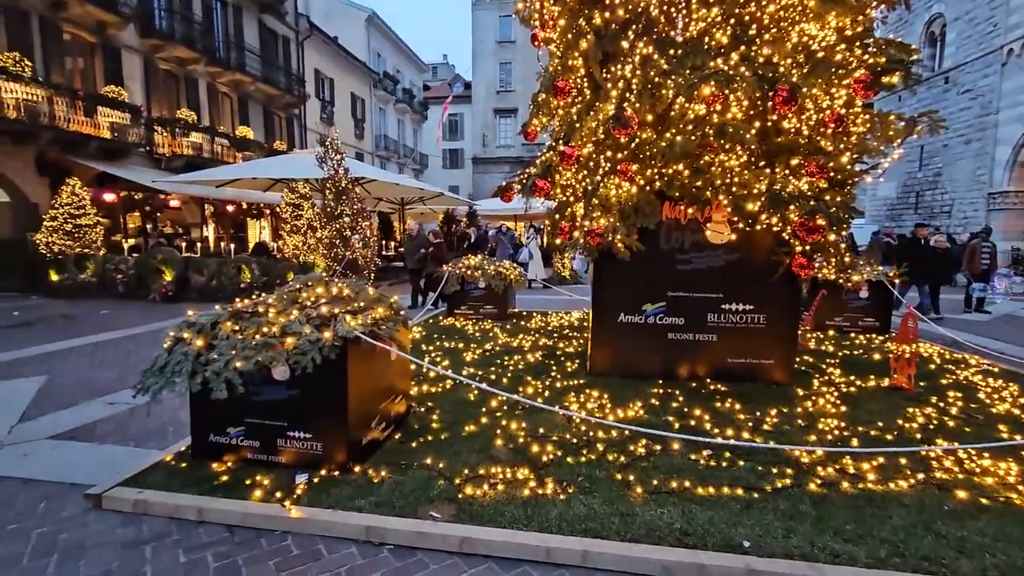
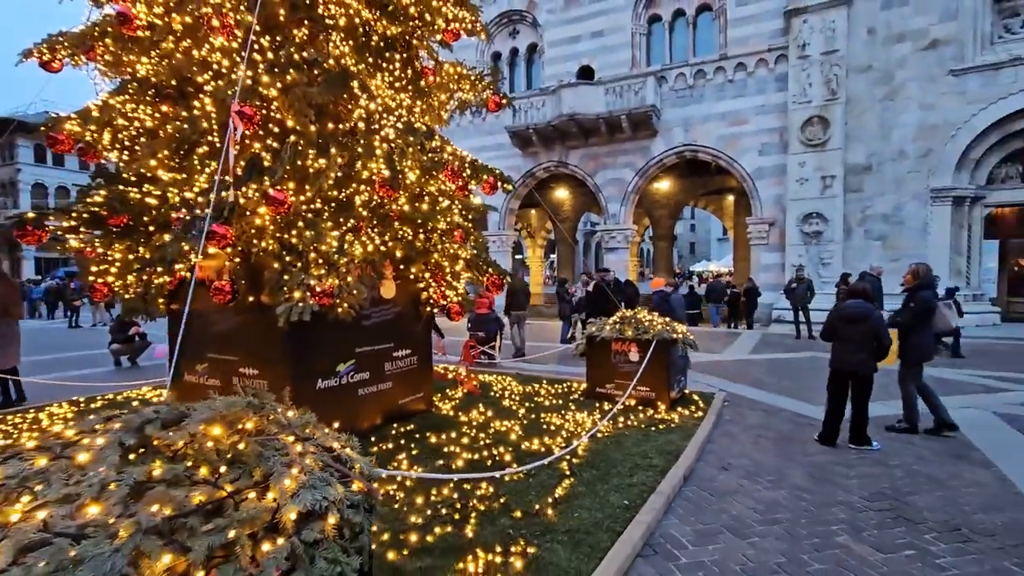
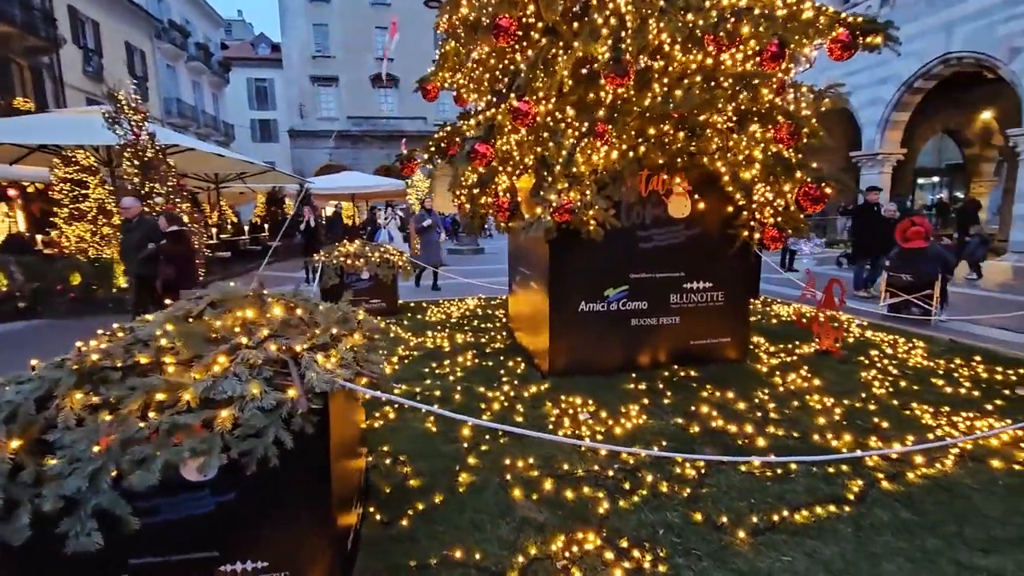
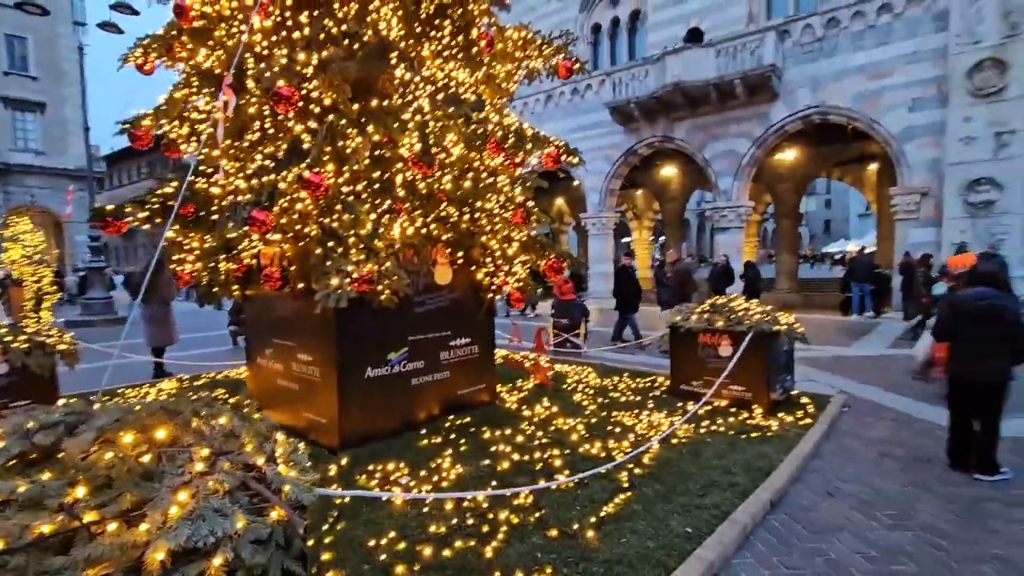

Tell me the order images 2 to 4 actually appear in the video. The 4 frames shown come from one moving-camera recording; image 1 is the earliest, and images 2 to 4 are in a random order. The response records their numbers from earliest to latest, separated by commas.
3, 4, 2
